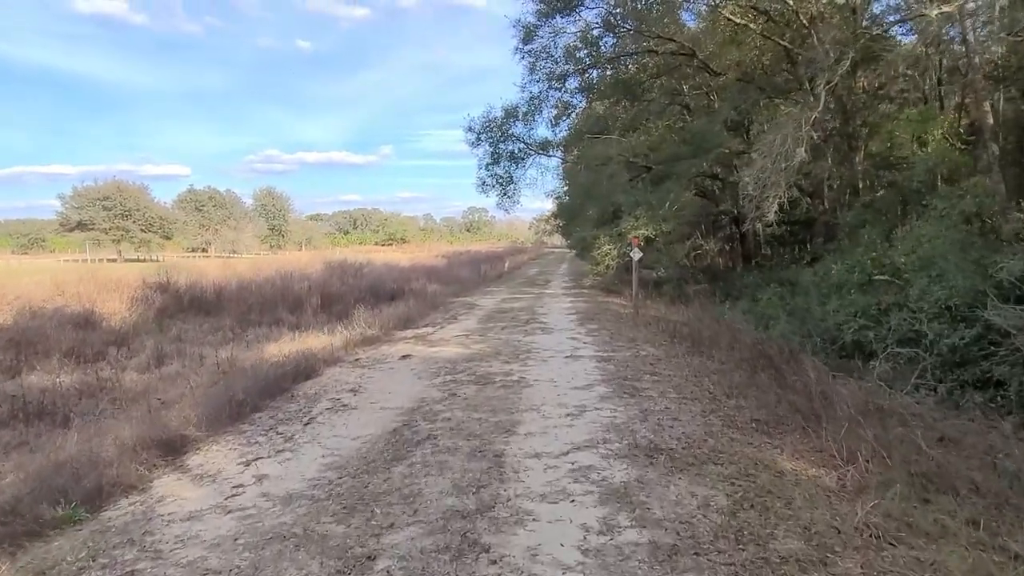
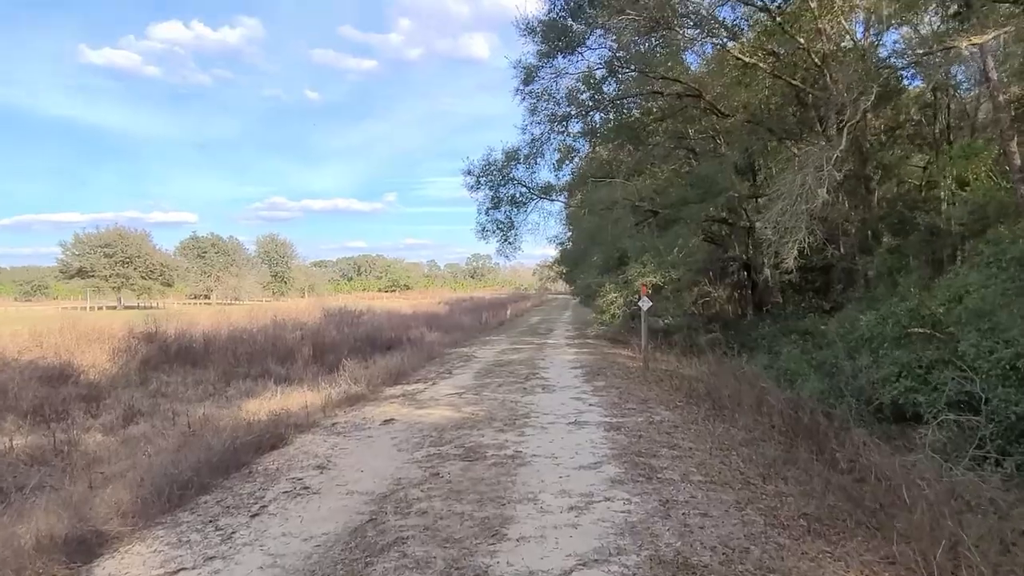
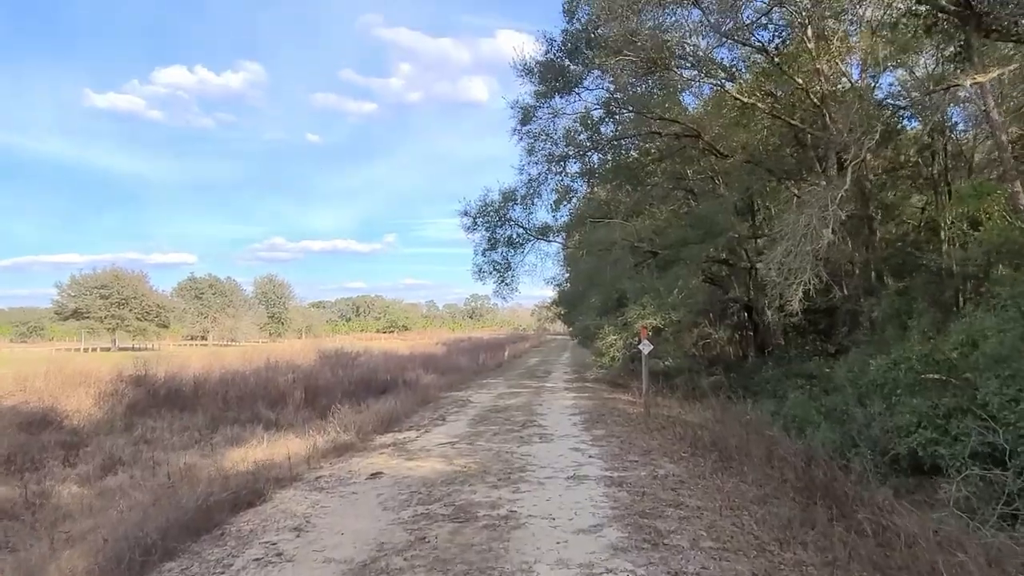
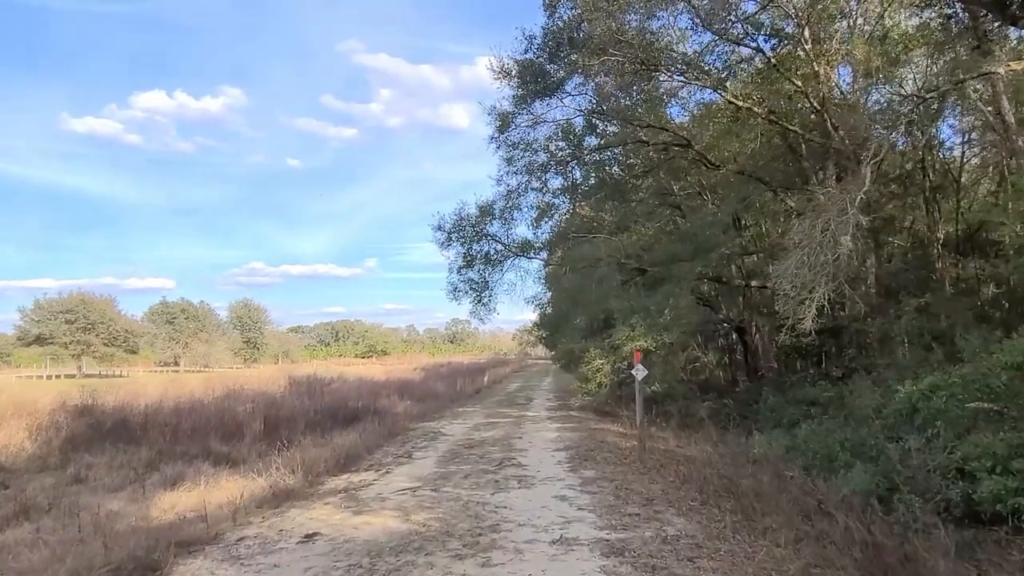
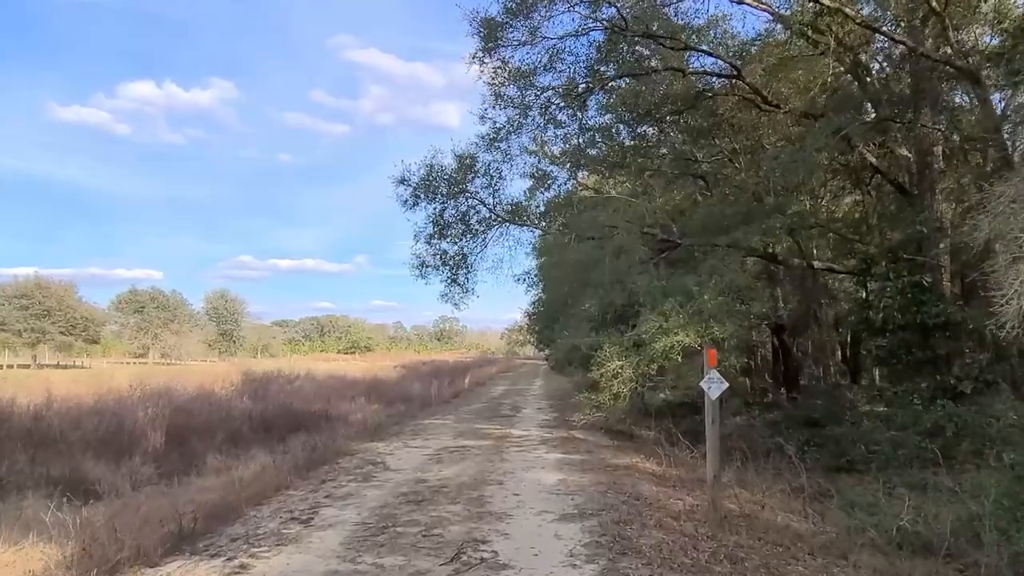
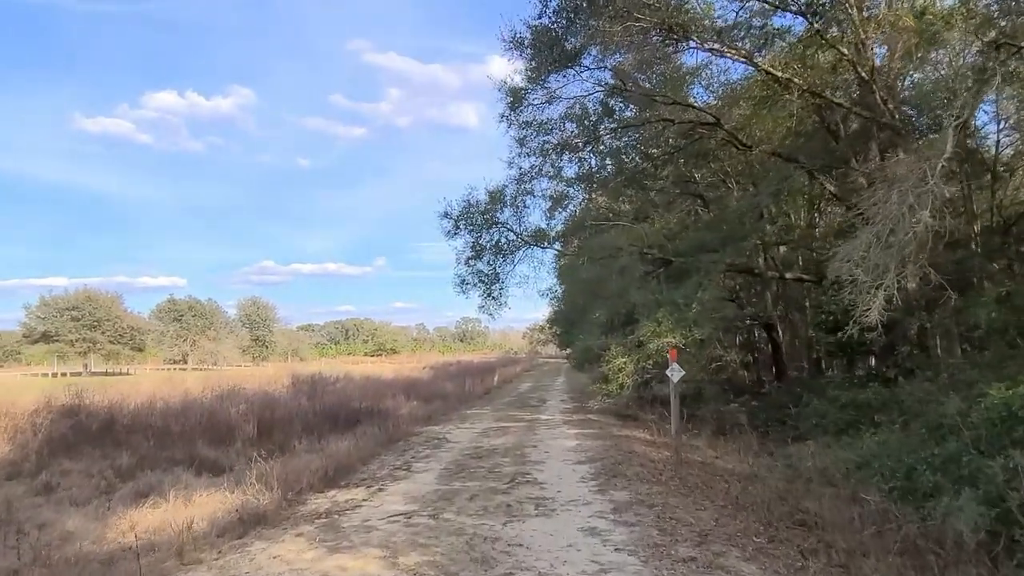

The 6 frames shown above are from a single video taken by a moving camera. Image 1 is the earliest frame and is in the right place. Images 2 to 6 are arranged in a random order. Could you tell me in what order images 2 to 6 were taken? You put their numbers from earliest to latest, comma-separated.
2, 3, 4, 6, 5
